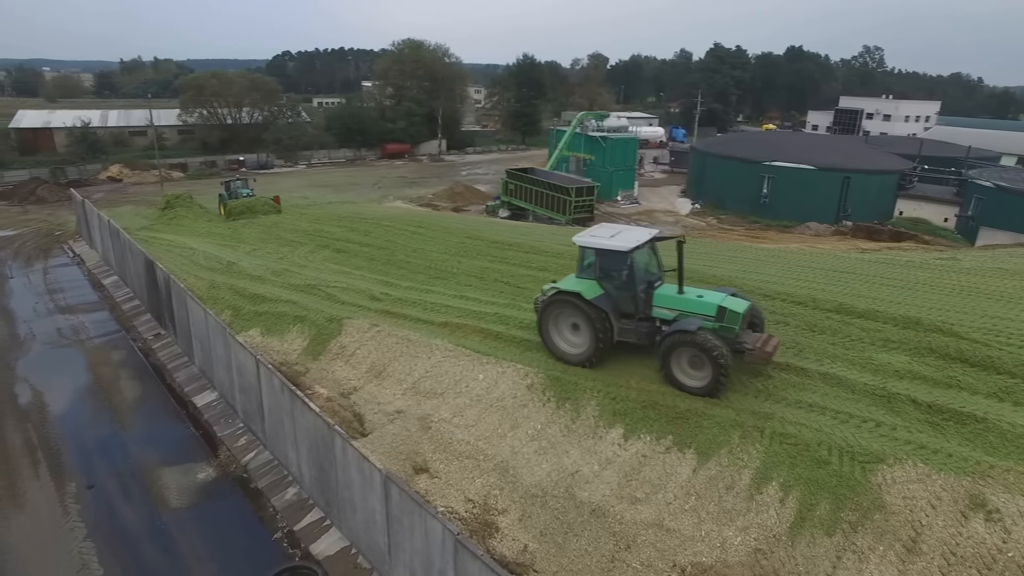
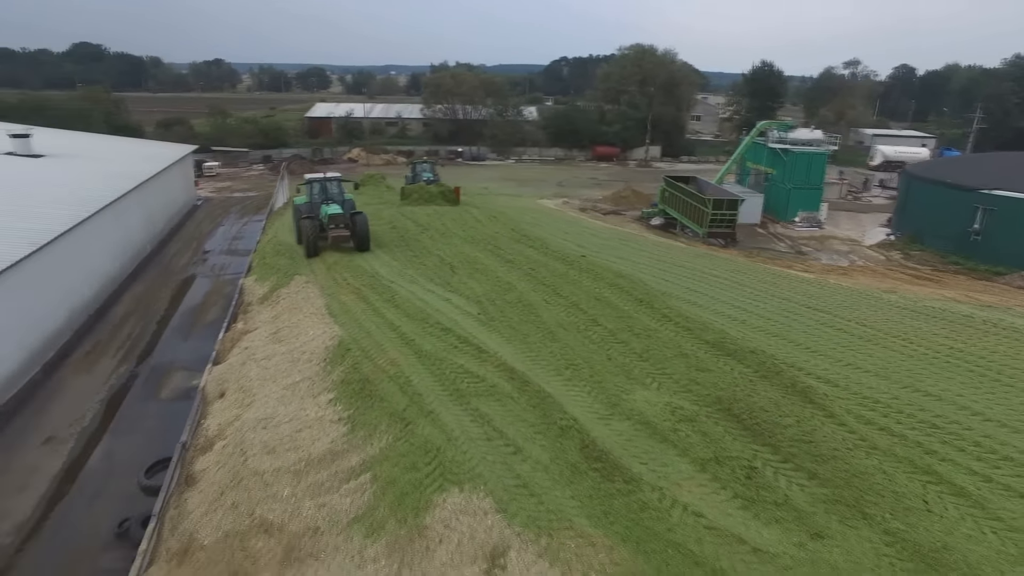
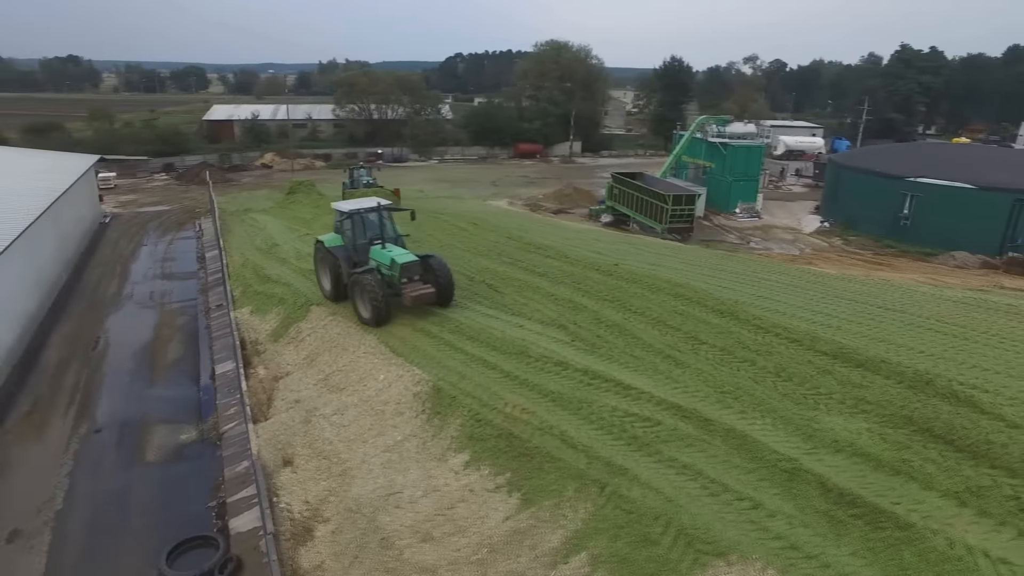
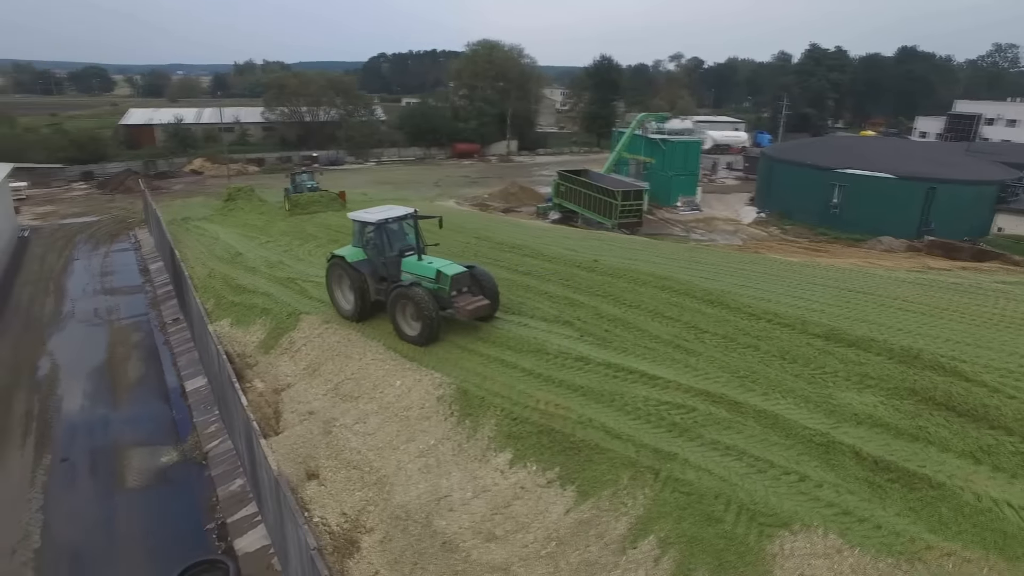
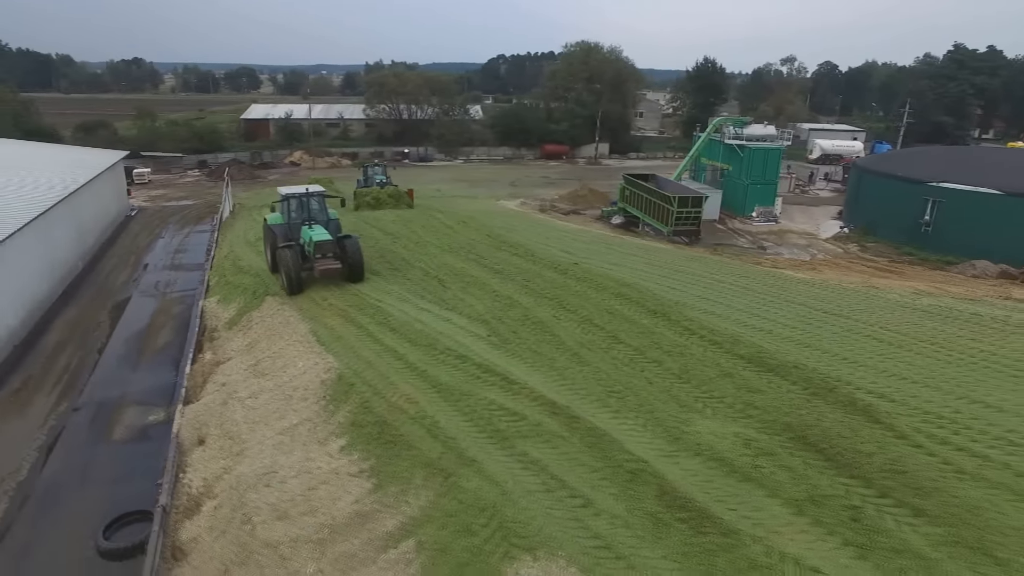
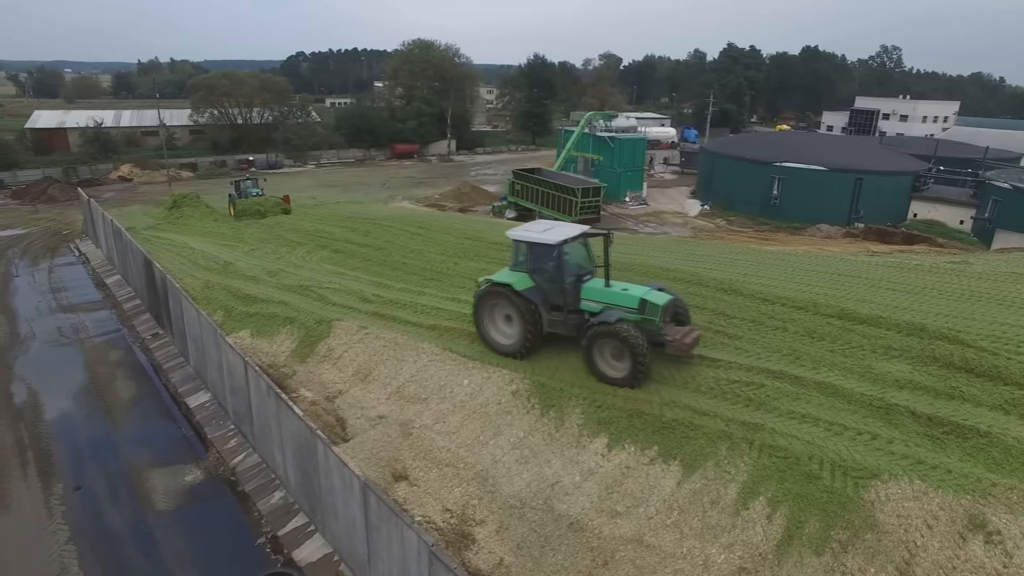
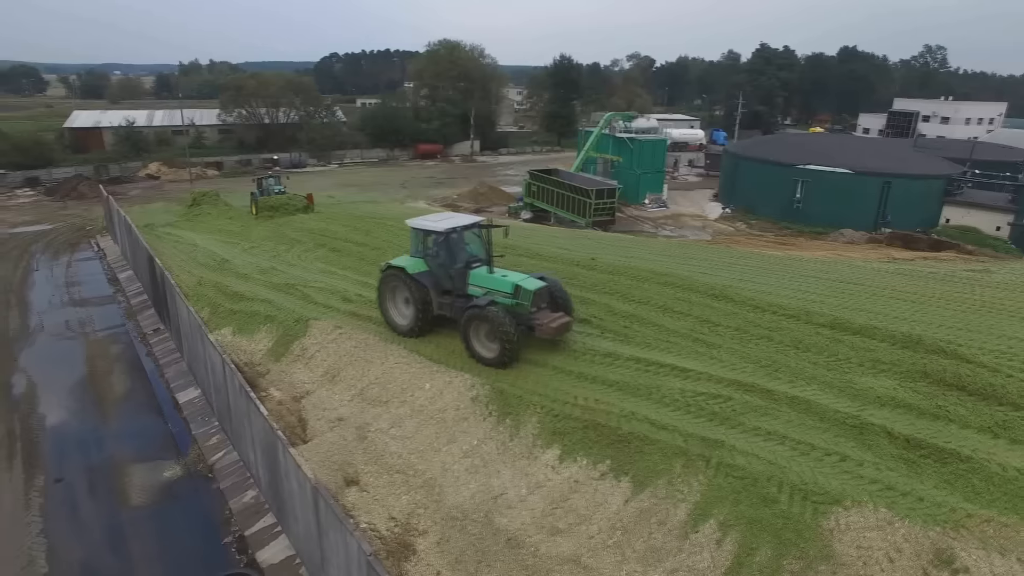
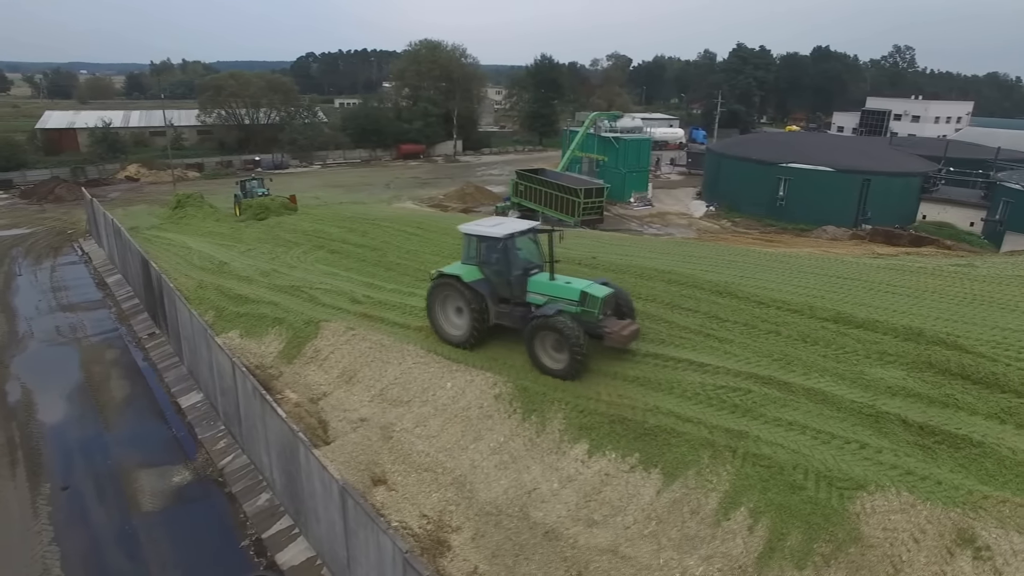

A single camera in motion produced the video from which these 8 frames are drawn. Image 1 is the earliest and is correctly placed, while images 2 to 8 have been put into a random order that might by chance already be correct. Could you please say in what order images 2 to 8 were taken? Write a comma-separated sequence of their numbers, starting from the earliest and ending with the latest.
6, 8, 7, 4, 3, 5, 2
